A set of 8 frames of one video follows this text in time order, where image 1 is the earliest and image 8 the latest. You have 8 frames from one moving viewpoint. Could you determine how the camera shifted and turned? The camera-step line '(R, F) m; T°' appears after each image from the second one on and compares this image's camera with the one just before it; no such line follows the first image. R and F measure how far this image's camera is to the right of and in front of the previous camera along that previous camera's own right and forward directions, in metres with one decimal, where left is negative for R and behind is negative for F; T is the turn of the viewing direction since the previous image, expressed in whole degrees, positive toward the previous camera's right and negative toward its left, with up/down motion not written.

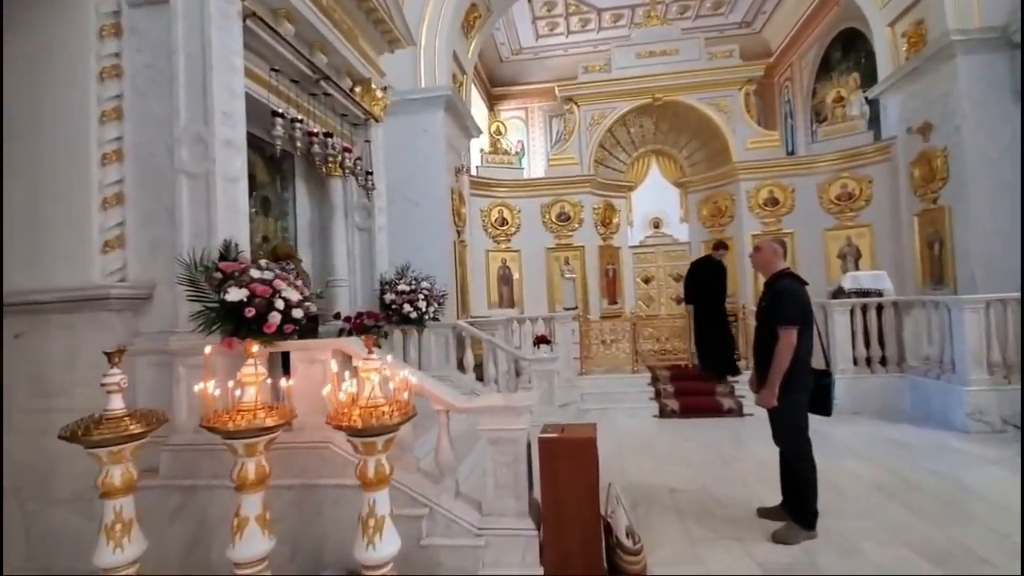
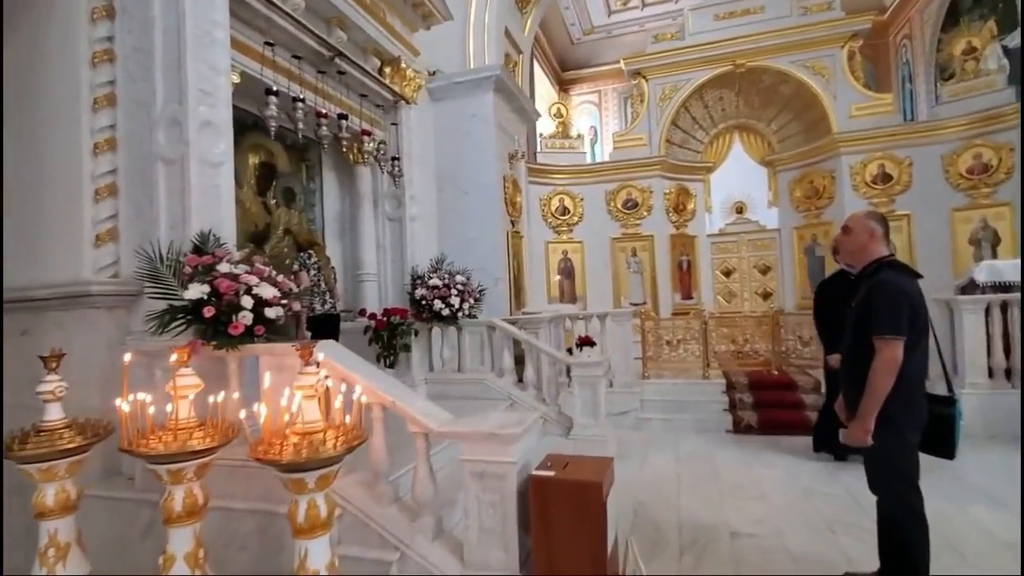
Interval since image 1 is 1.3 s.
(+0.4, +0.6) m; -9°
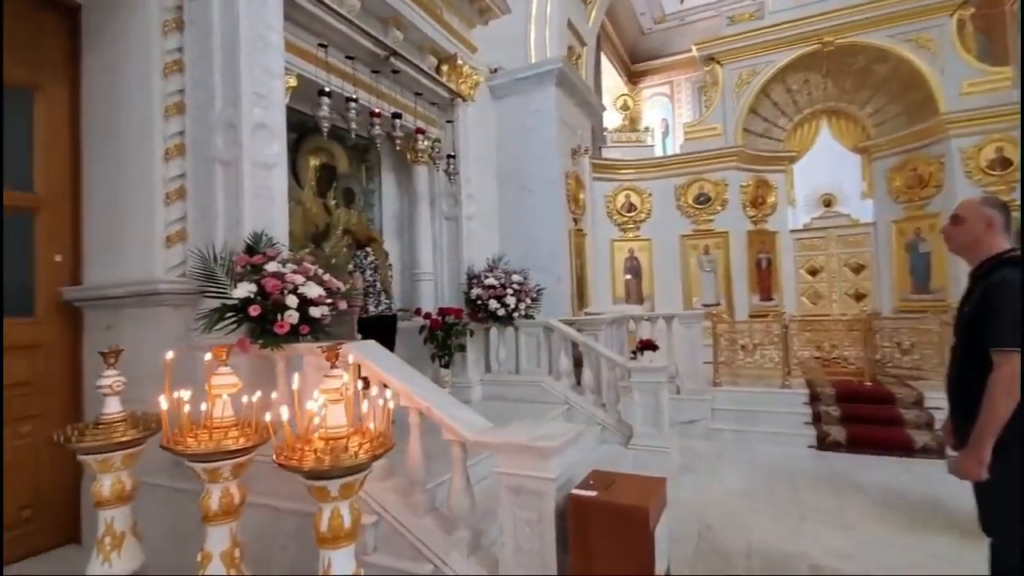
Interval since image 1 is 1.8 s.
(+0.1, +0.2) m; -8°
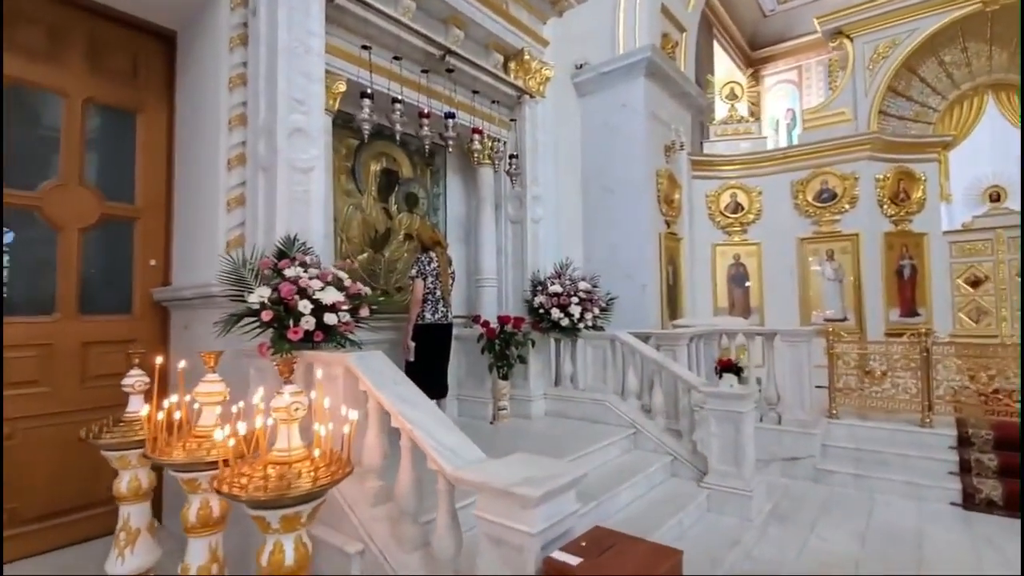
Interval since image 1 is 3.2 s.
(+0.4, +0.3) m; -13°
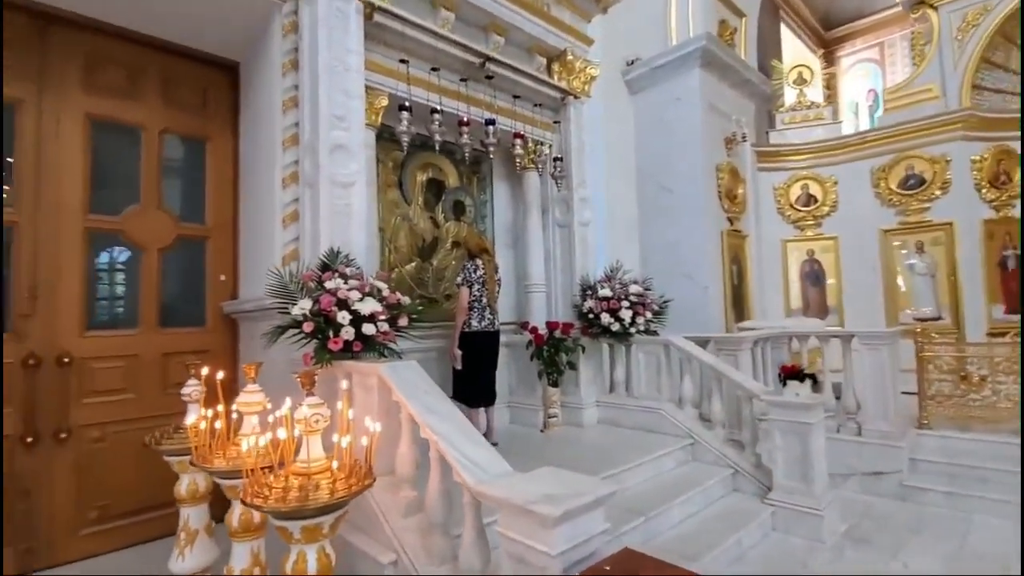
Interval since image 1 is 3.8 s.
(+0.1, +0.1) m; -8°
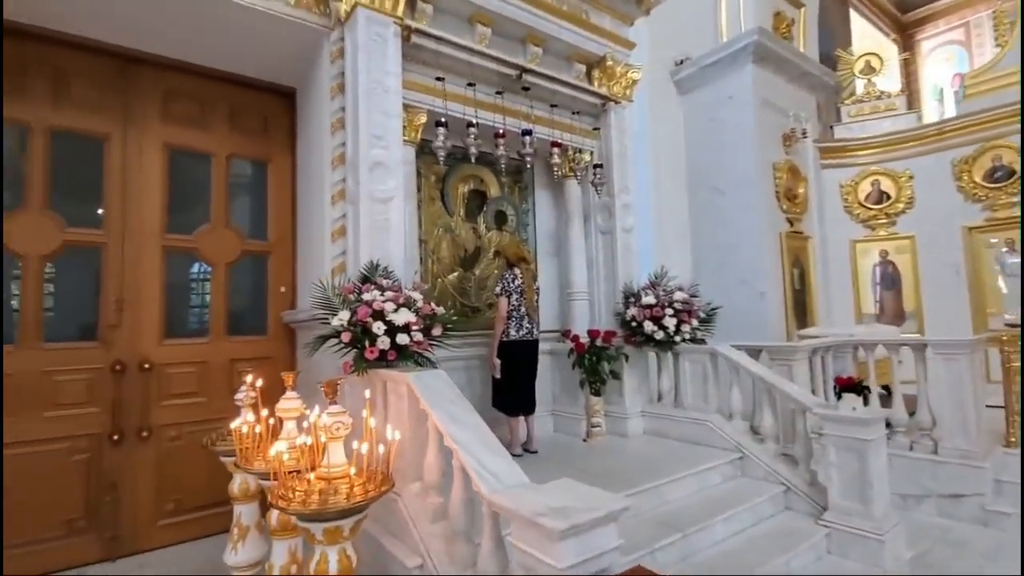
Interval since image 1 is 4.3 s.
(+0.2, 0.0) m; -7°
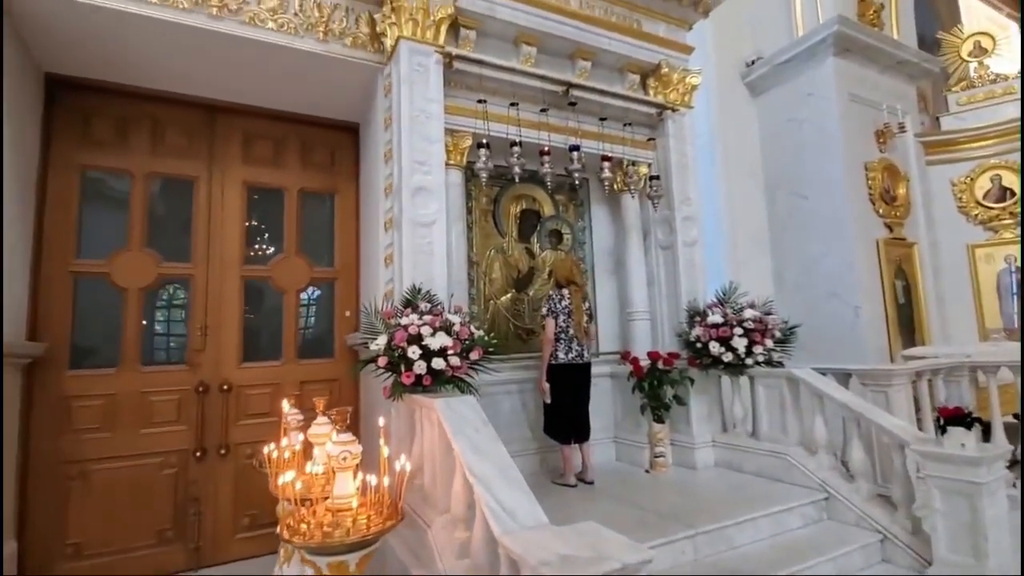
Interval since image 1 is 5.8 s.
(+0.2, +0.1) m; -9°
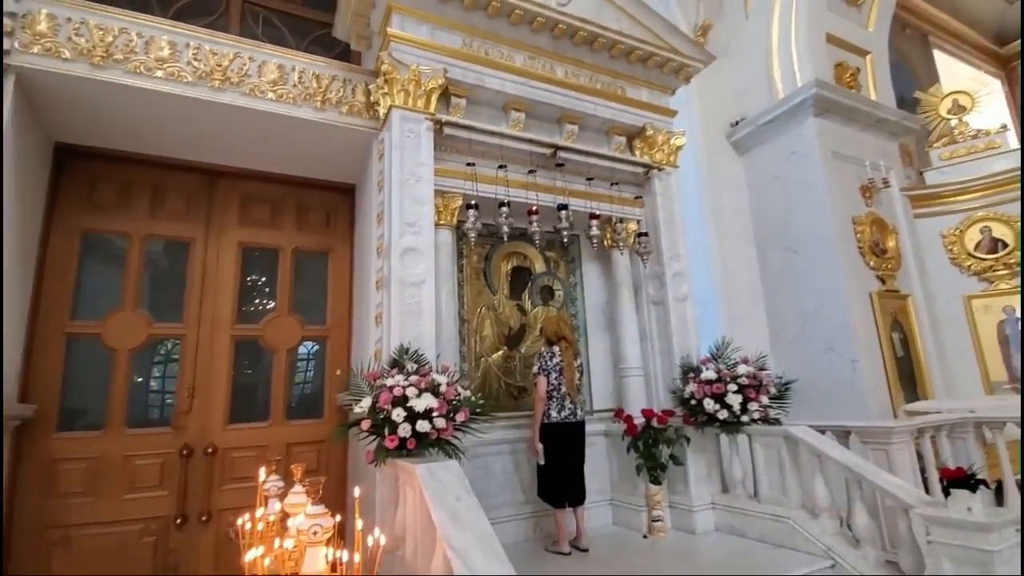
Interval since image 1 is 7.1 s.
(+0.1, 0.0) m; 0°
